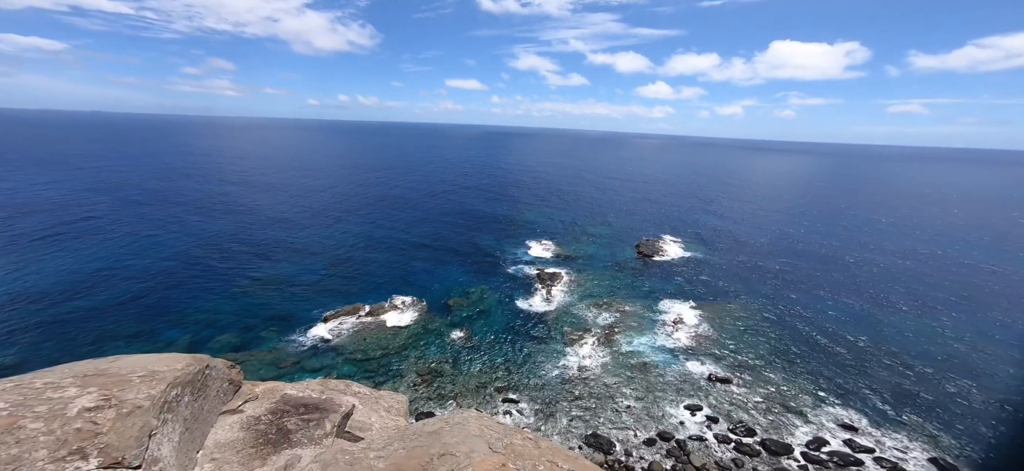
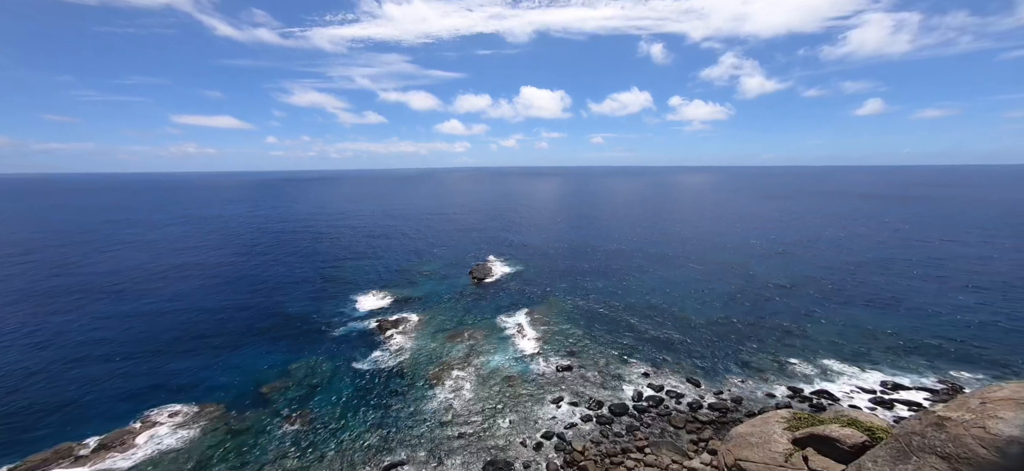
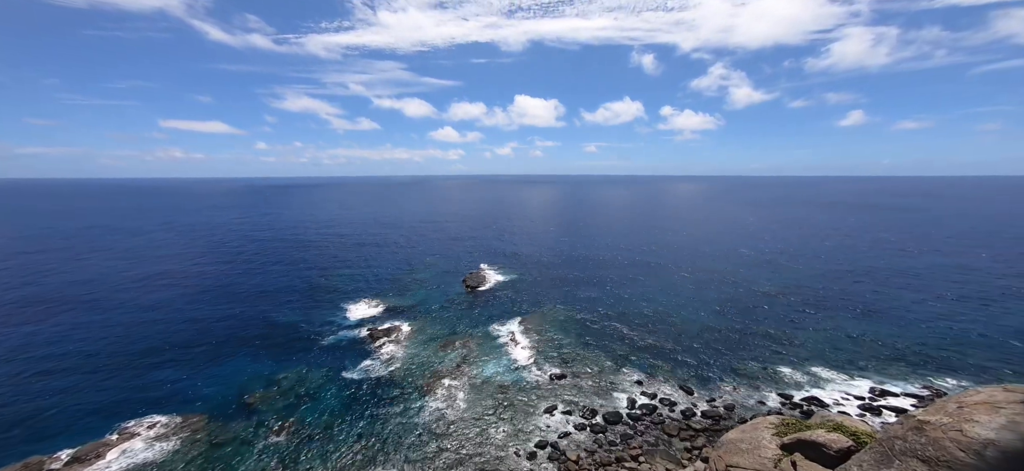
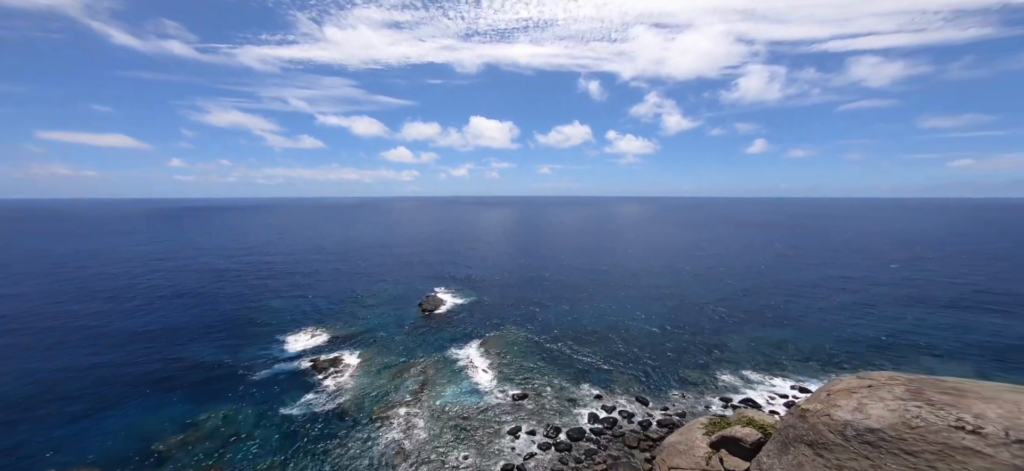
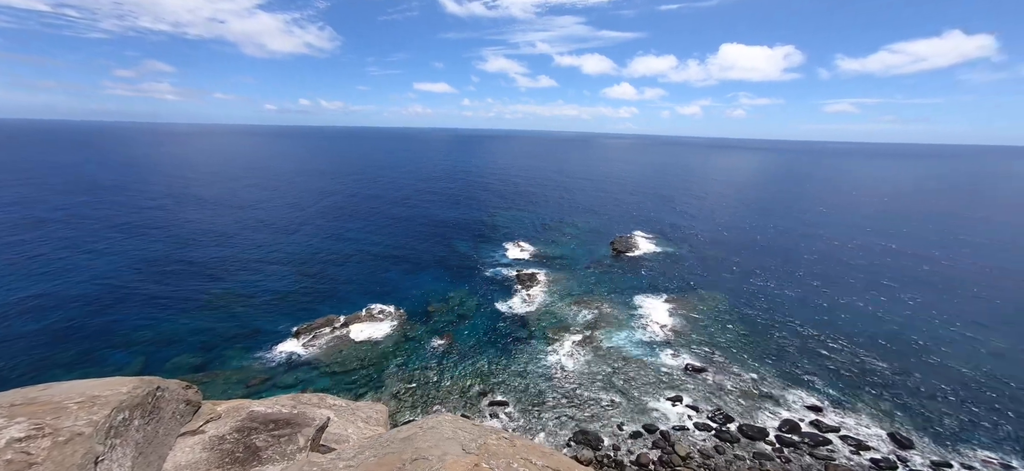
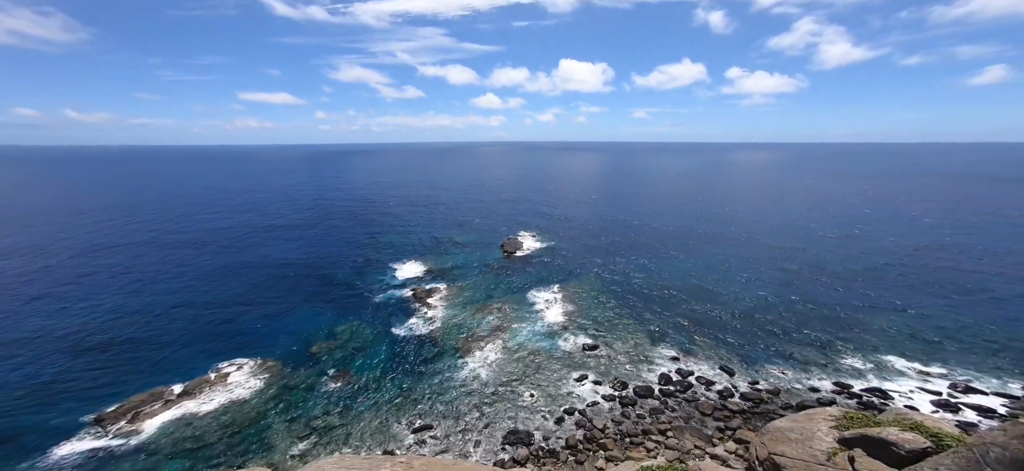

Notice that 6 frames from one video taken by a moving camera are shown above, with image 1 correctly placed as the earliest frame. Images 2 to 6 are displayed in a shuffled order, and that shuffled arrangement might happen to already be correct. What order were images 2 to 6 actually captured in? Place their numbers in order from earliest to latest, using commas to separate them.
5, 6, 2, 3, 4
